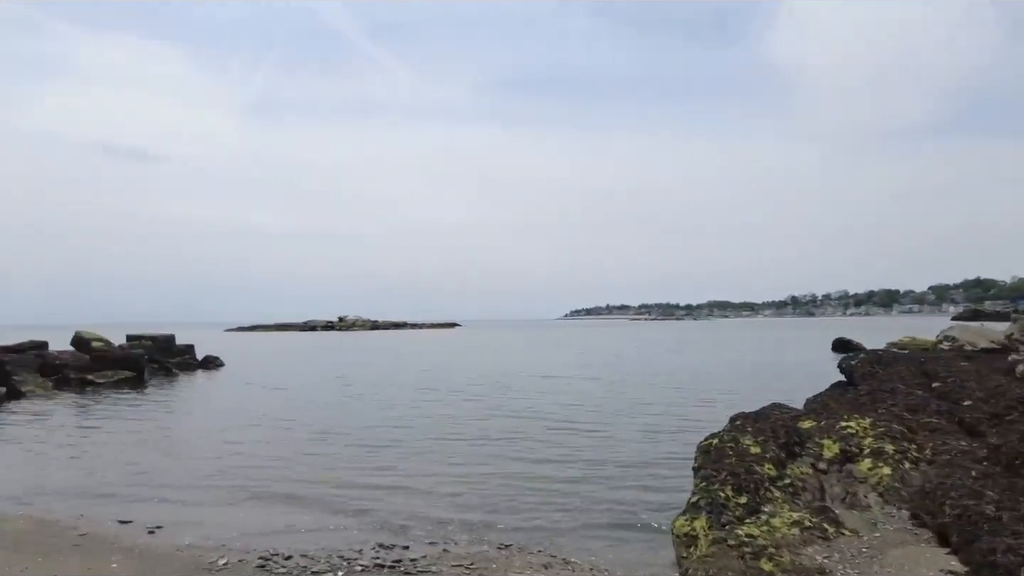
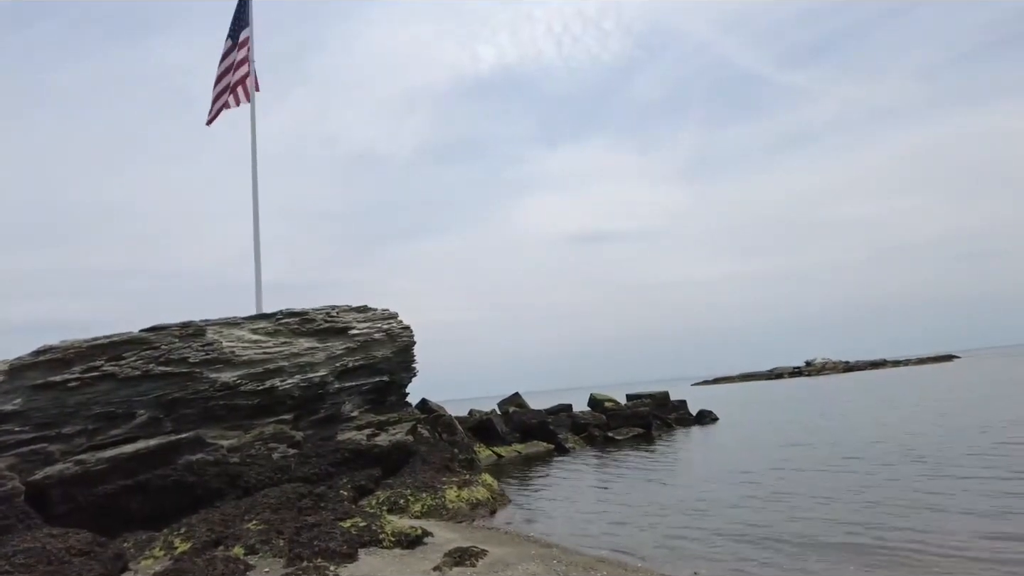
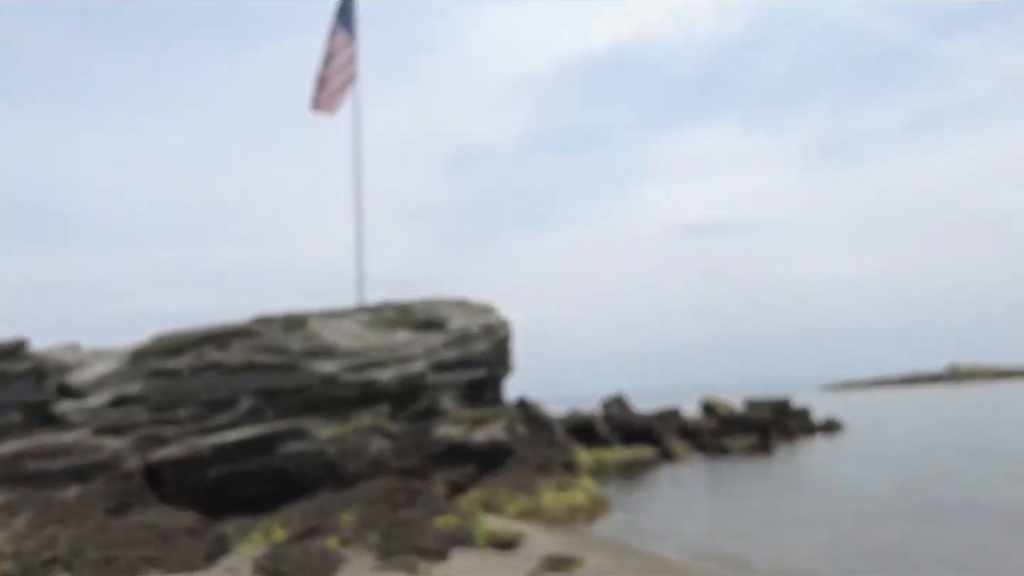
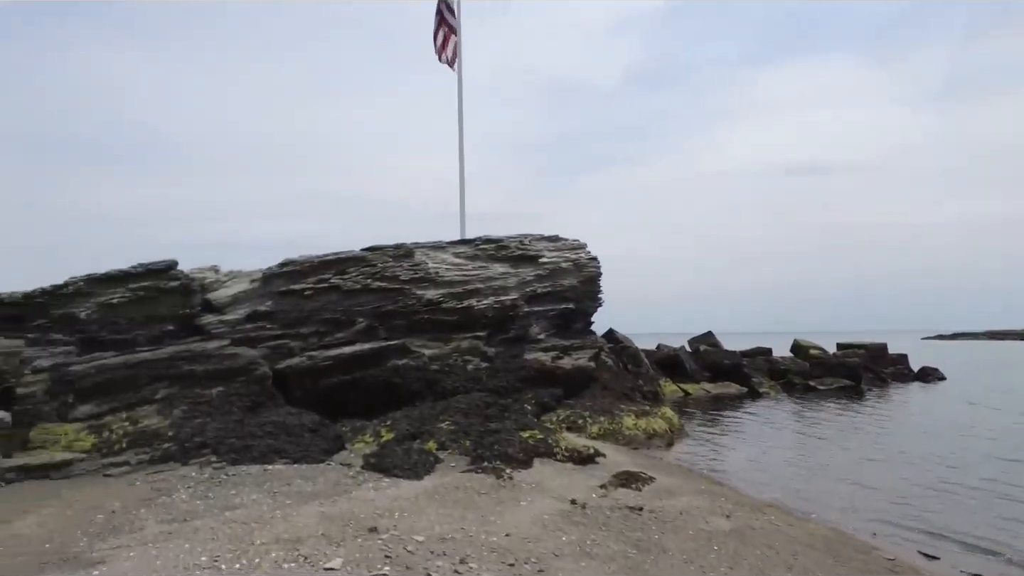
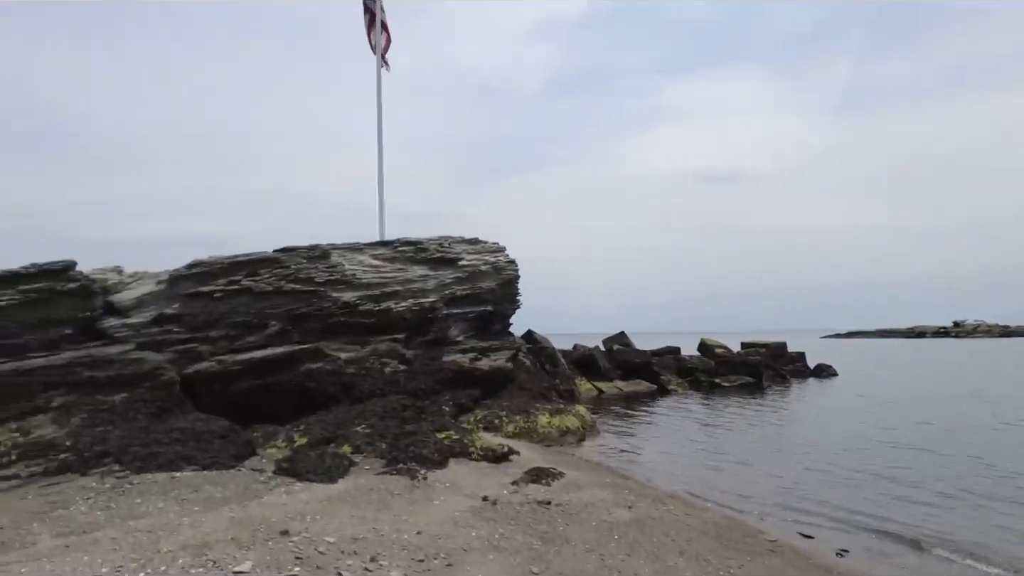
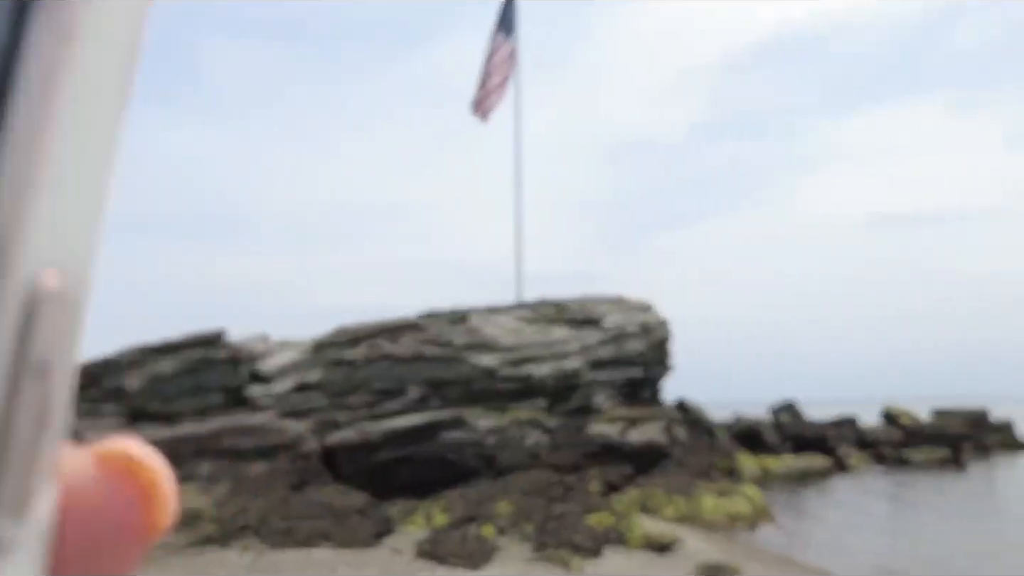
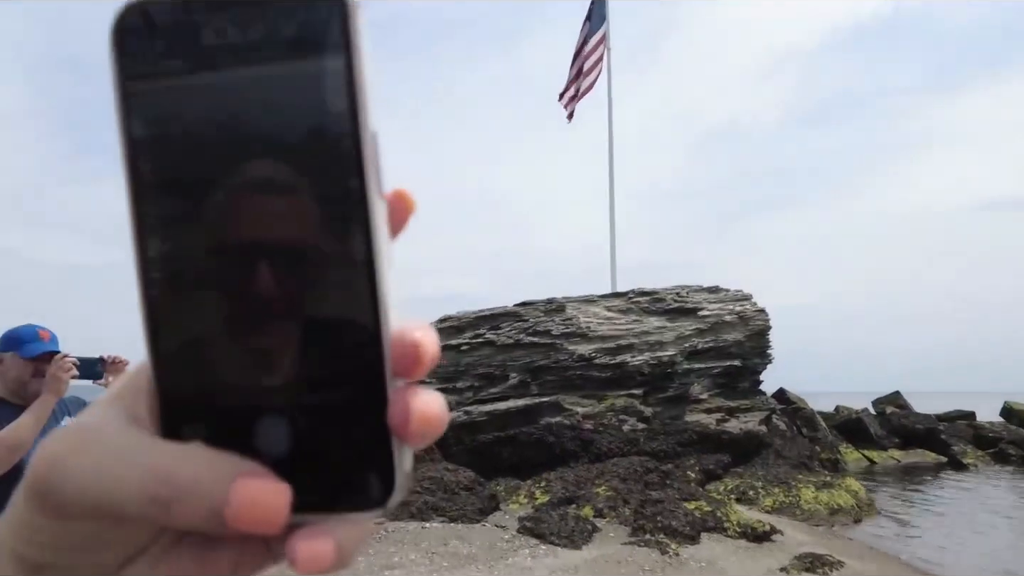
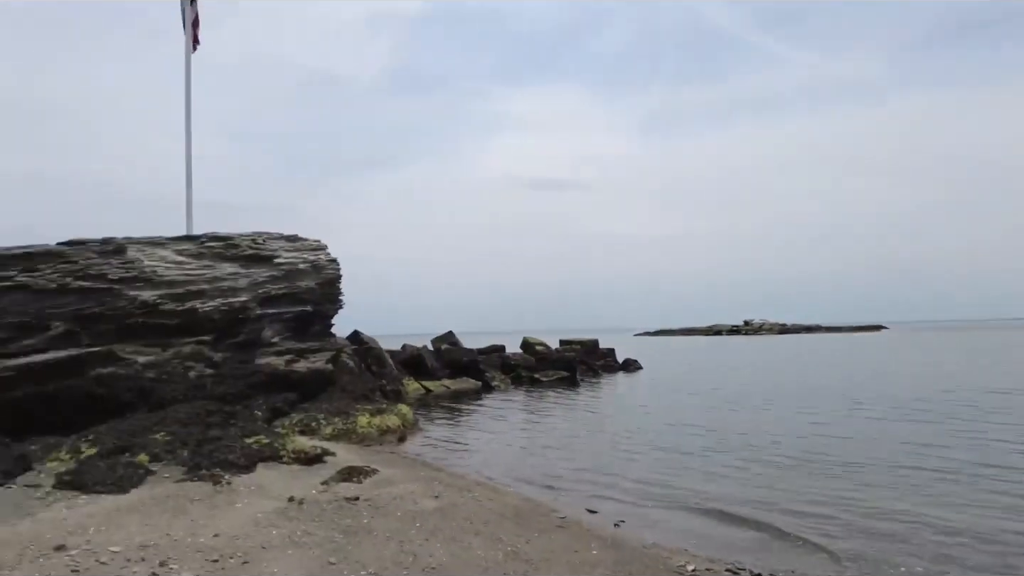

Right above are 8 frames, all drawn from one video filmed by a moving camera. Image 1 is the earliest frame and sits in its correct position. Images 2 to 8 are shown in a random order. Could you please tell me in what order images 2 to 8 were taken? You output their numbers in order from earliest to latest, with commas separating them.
8, 5, 4, 7, 6, 3, 2
